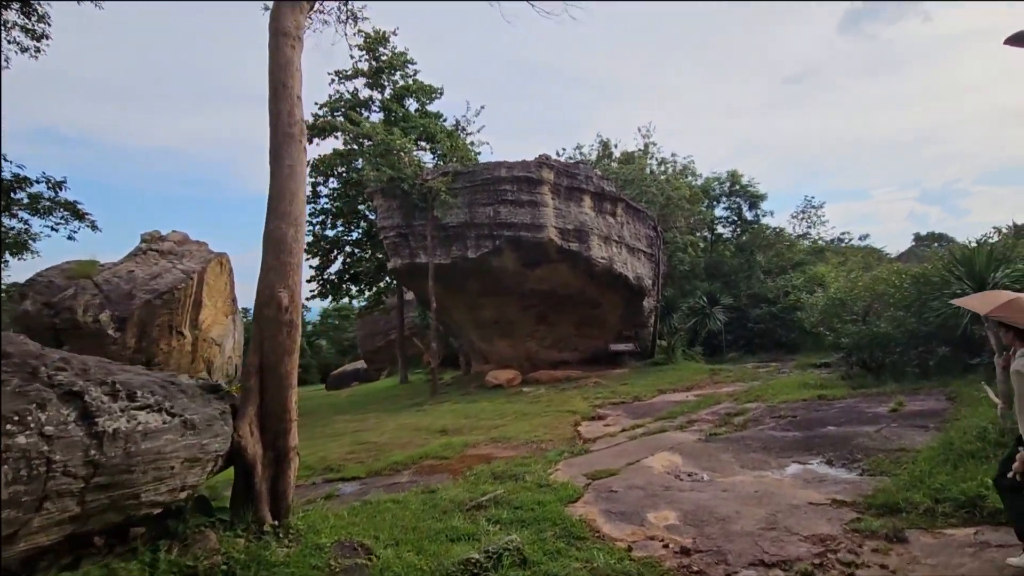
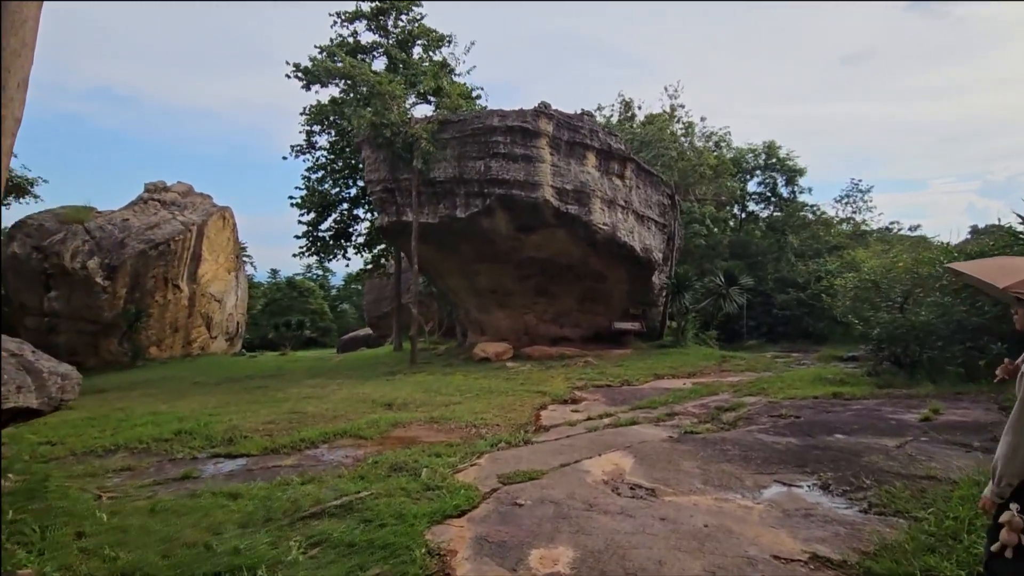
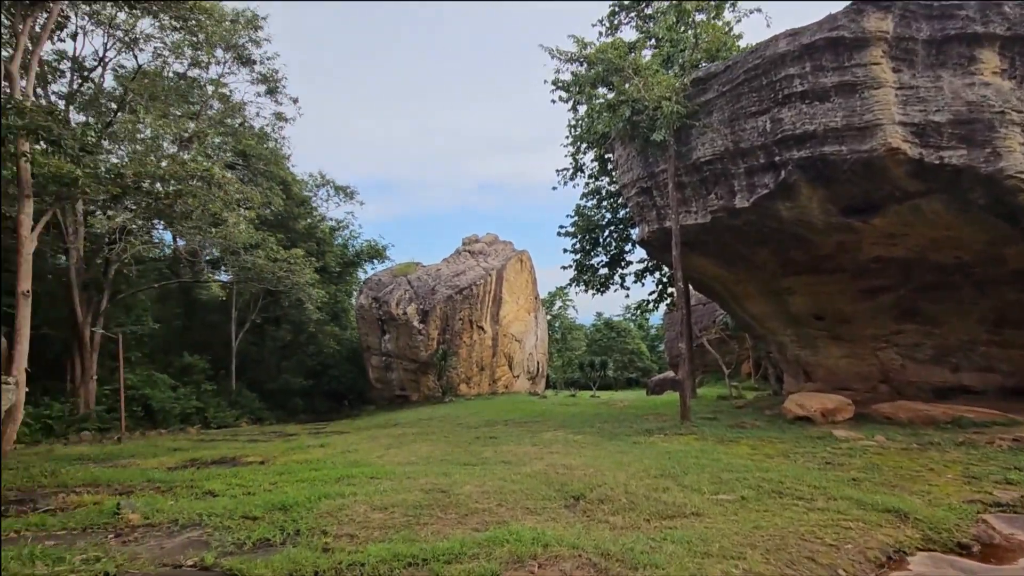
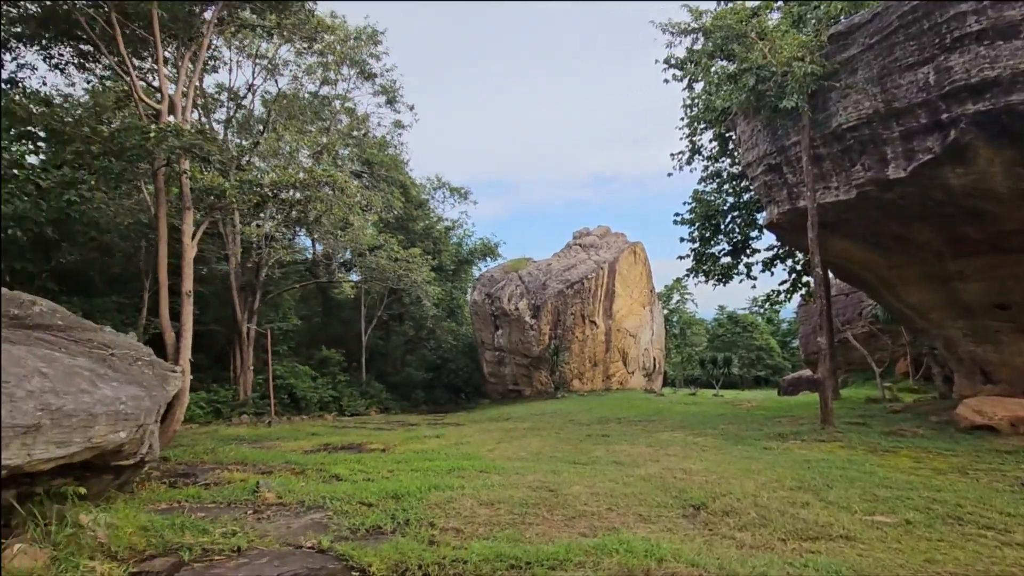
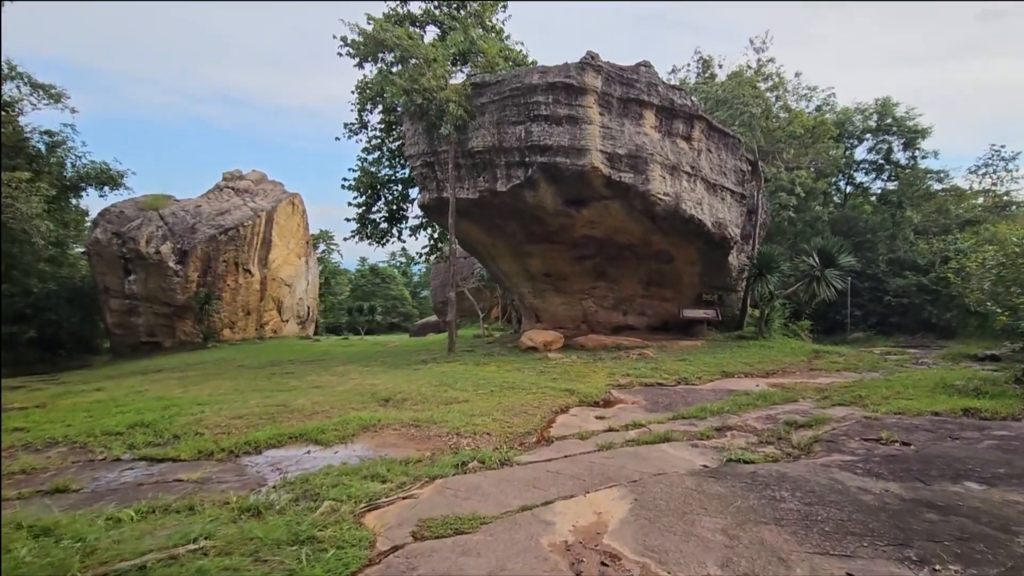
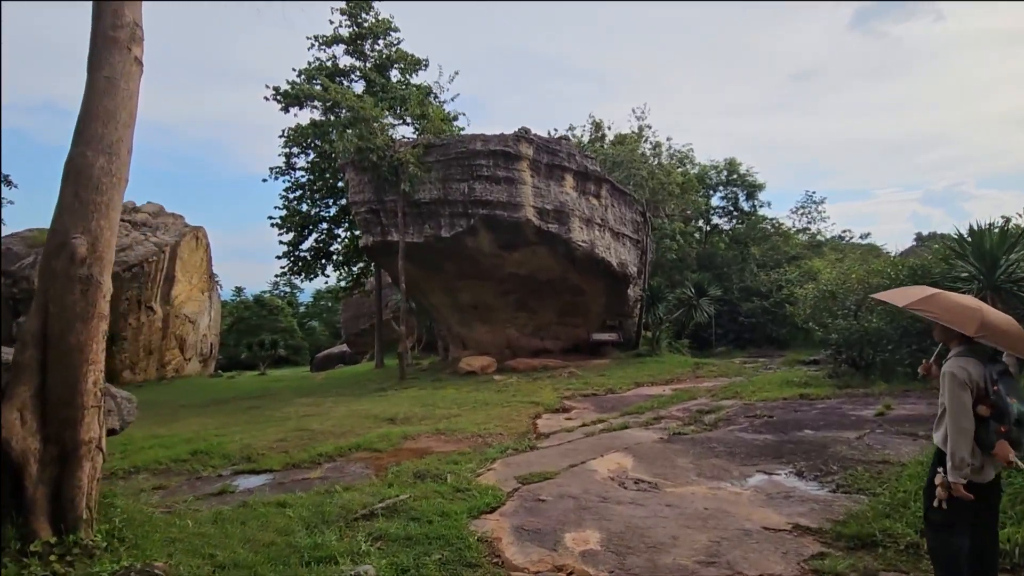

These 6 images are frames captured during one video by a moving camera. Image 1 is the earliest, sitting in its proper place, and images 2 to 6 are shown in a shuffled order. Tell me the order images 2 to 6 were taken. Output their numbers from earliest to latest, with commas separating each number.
6, 2, 5, 3, 4
